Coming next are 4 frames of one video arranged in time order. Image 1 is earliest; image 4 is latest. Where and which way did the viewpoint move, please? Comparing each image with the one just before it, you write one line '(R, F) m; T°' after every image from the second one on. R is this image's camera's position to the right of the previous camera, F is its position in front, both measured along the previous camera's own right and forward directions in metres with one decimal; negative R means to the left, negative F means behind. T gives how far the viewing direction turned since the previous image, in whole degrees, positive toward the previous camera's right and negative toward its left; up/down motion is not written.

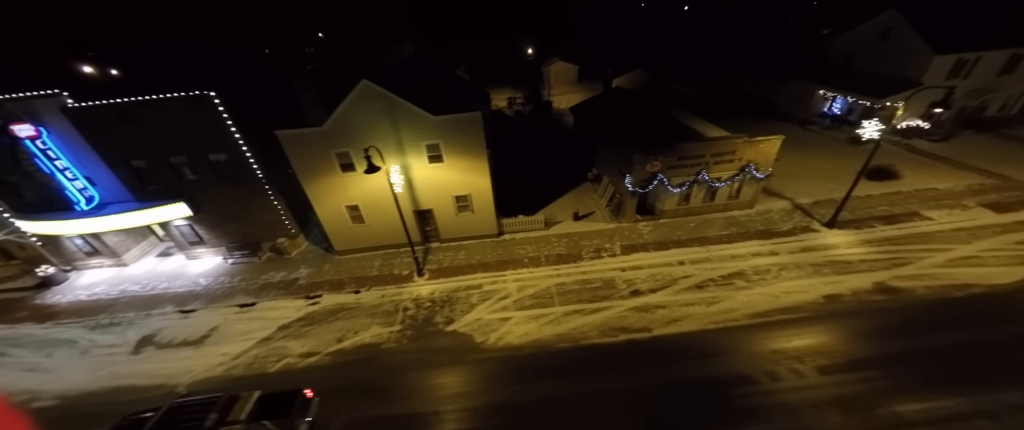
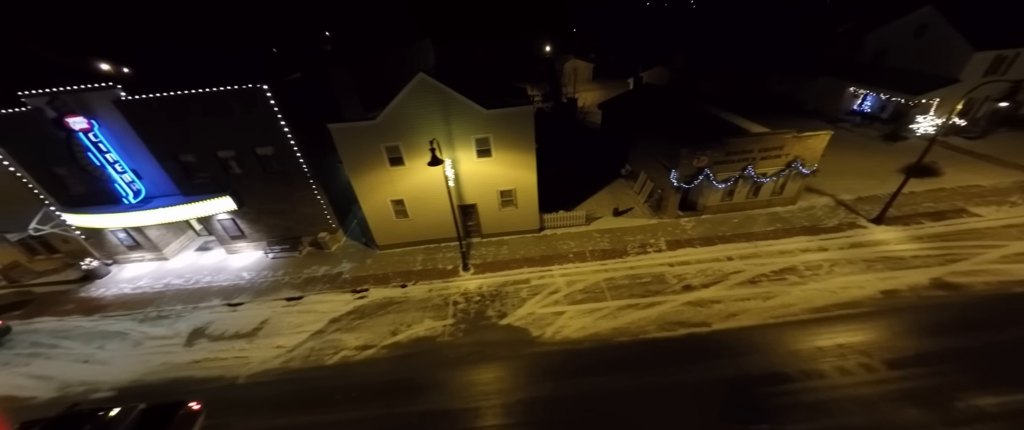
(-2.2, 0.0) m; 0°
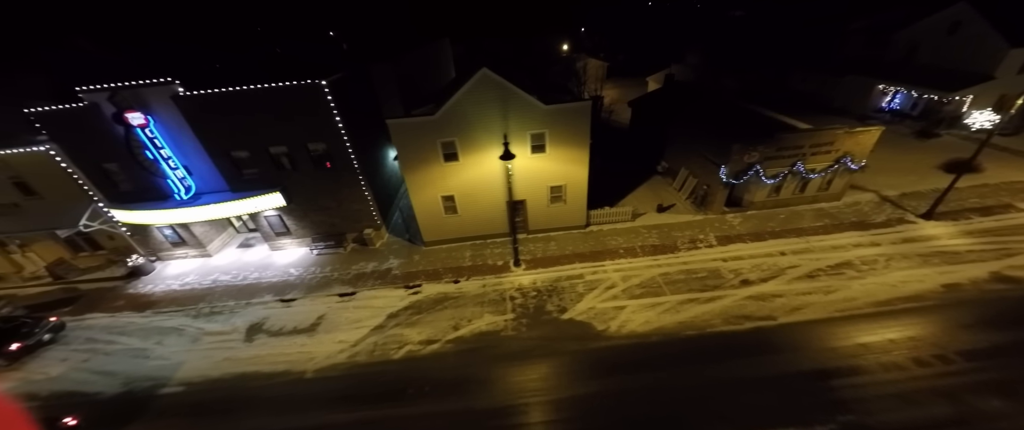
(-2.6, 0.0) m; 0°
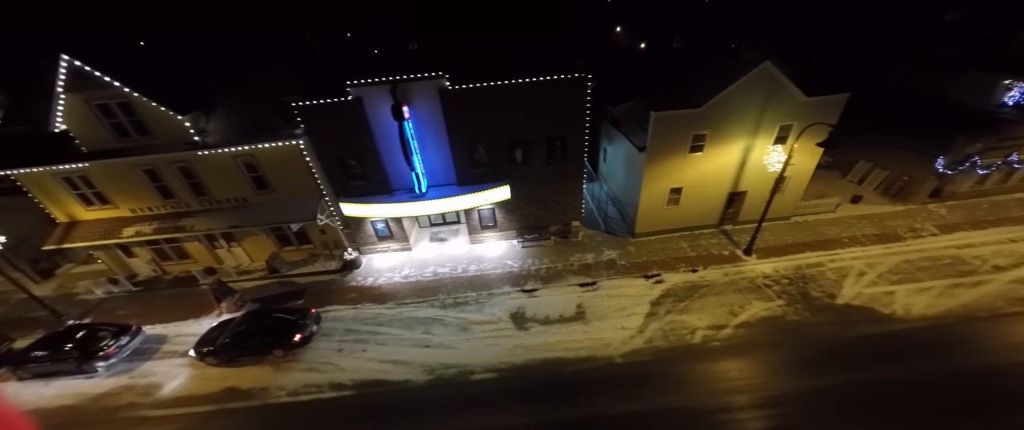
(-11.9, -0.2) m; +1°
